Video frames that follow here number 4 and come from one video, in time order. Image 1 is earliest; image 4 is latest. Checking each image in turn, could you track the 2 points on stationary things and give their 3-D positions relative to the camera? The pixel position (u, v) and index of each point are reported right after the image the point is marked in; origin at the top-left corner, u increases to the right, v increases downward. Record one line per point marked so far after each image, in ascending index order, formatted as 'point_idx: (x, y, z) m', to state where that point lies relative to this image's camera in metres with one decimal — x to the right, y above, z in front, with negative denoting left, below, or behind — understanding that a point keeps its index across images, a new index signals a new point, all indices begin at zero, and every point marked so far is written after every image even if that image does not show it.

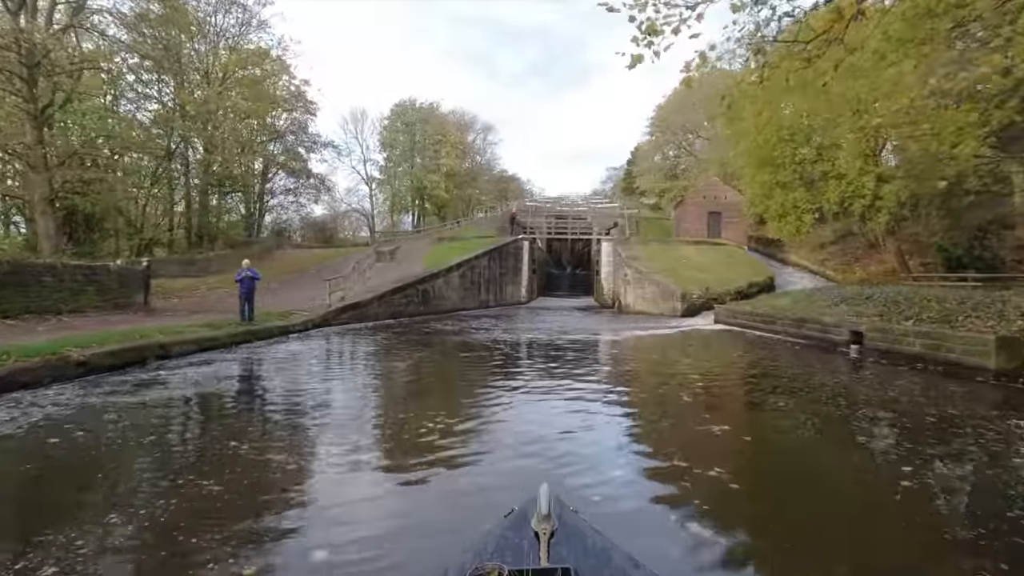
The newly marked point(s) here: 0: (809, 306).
0: (+8.8, -0.5, +18.2) m
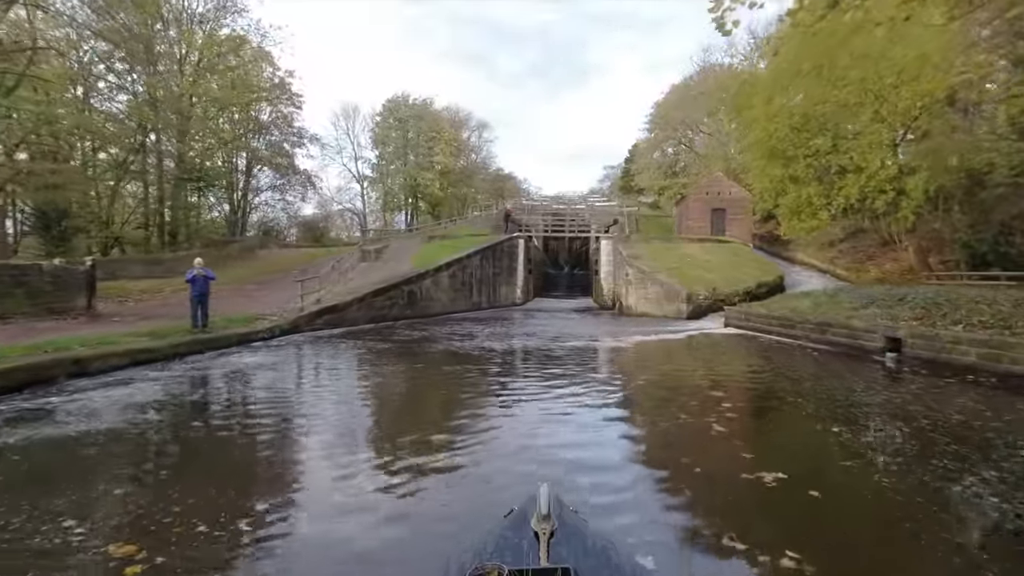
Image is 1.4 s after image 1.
0: (+8.6, -0.5, +16.5) m
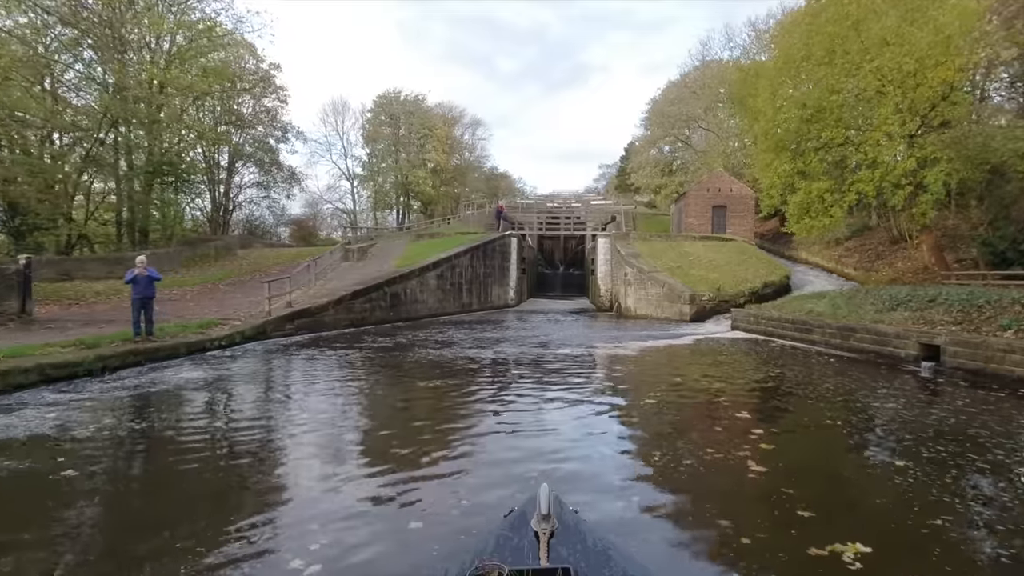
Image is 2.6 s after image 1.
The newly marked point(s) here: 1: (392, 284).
0: (+8.4, -0.6, +15.1) m
1: (-3.7, +0.1, +19.5) m
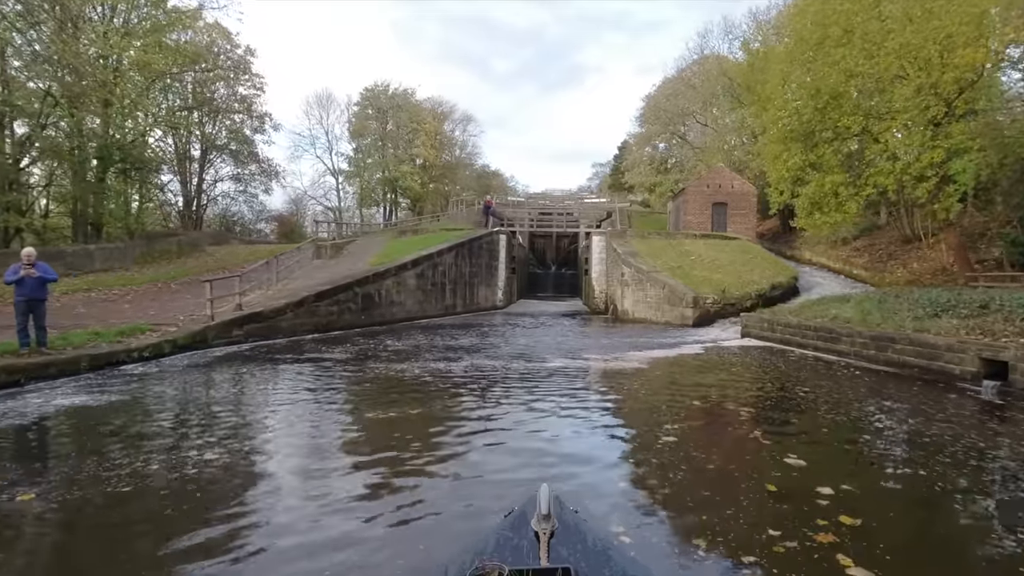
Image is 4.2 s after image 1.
0: (+8.0, -0.6, +13.2) m
1: (-4.1, +0.1, +17.4) m
